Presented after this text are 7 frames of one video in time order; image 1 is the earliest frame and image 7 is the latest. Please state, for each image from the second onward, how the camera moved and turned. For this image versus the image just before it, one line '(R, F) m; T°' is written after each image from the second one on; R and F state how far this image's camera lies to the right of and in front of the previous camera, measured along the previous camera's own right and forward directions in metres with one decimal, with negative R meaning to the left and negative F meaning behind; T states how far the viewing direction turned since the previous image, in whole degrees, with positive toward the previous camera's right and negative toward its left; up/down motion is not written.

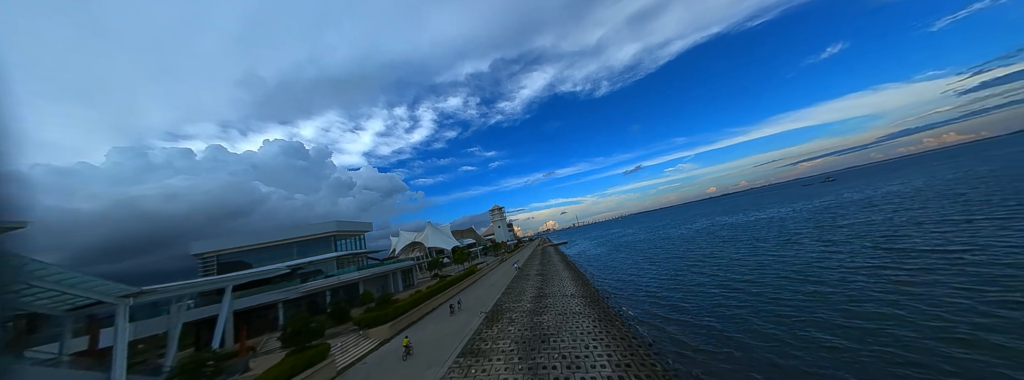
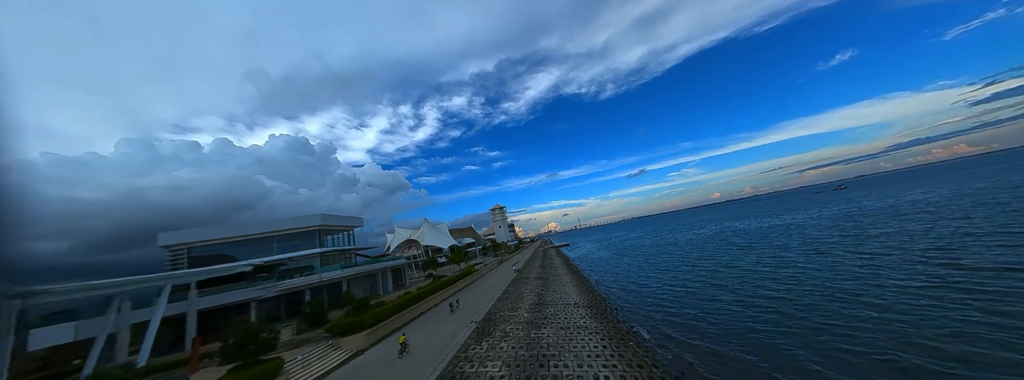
(+0.3, +2.2) m; -1°
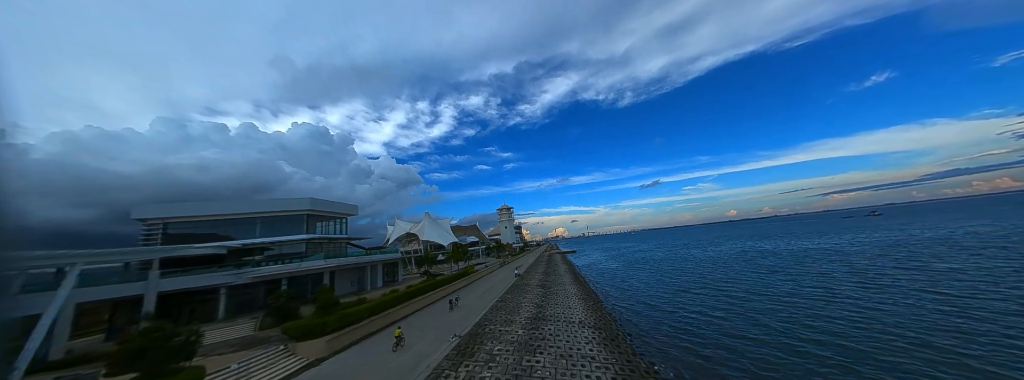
(+0.4, +2.5) m; -2°
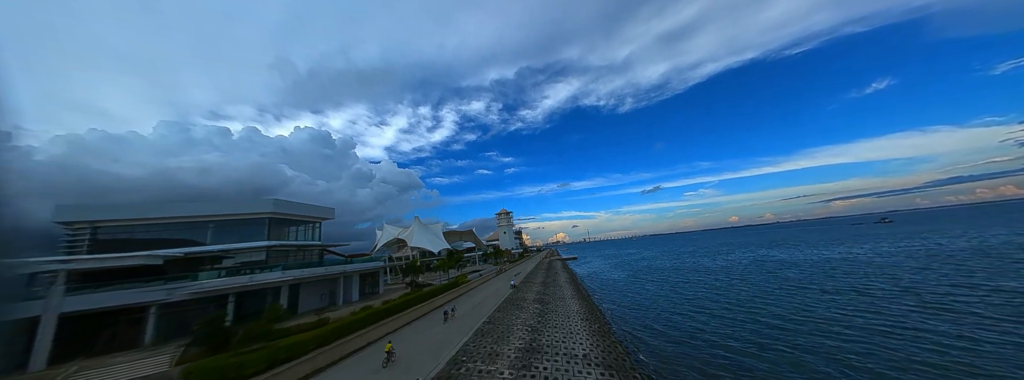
(+0.7, +3.0) m; 0°
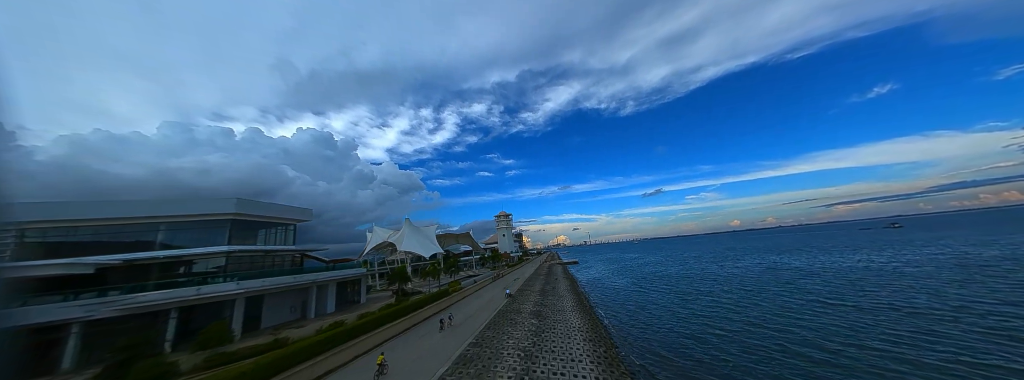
(+0.6, +2.4) m; 0°
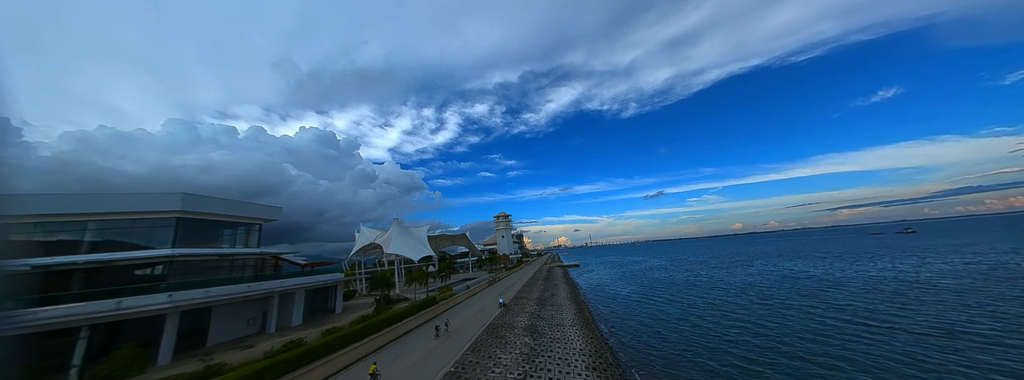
(+0.7, +2.6) m; 0°
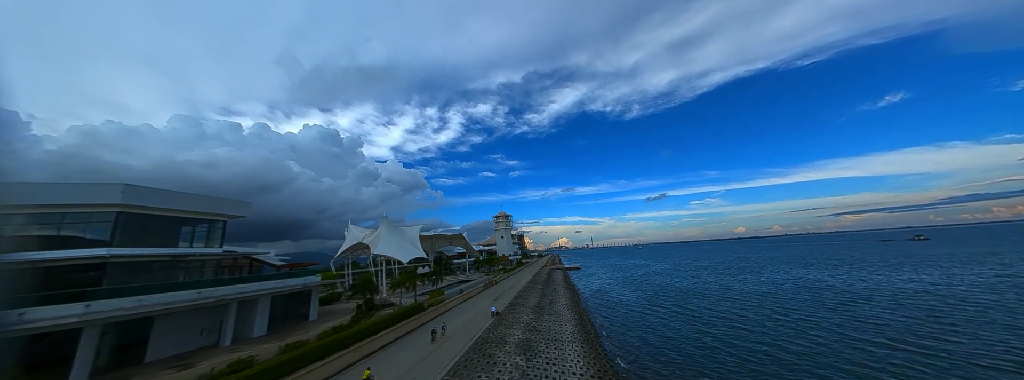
(+0.6, +2.2) m; 0°
